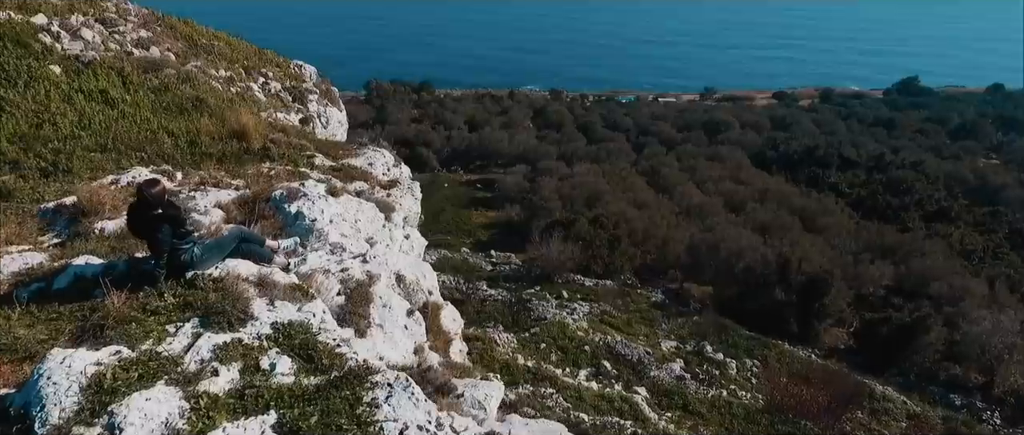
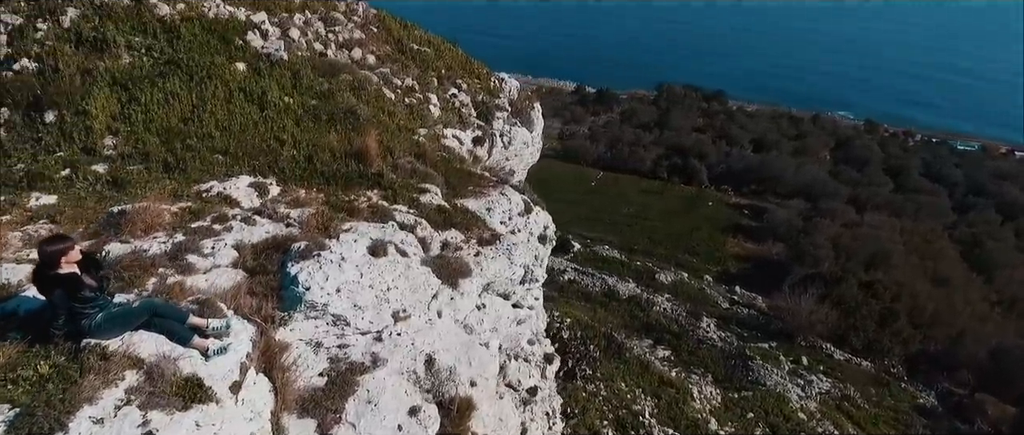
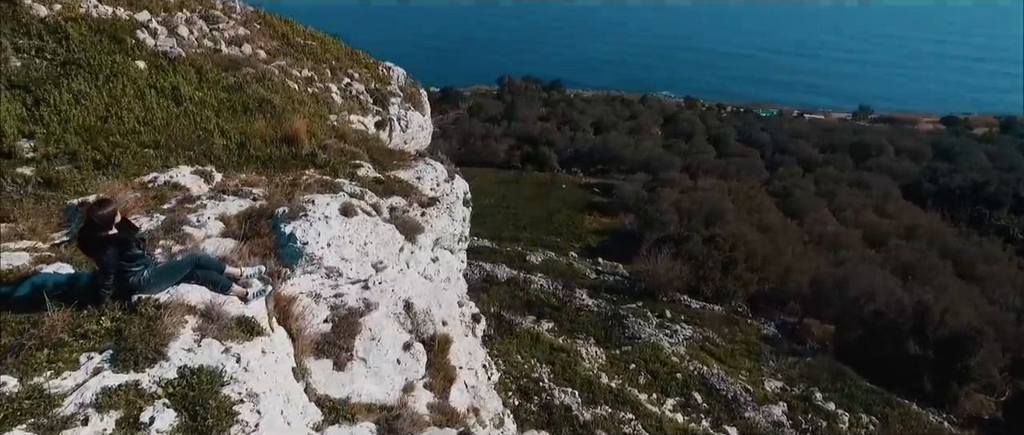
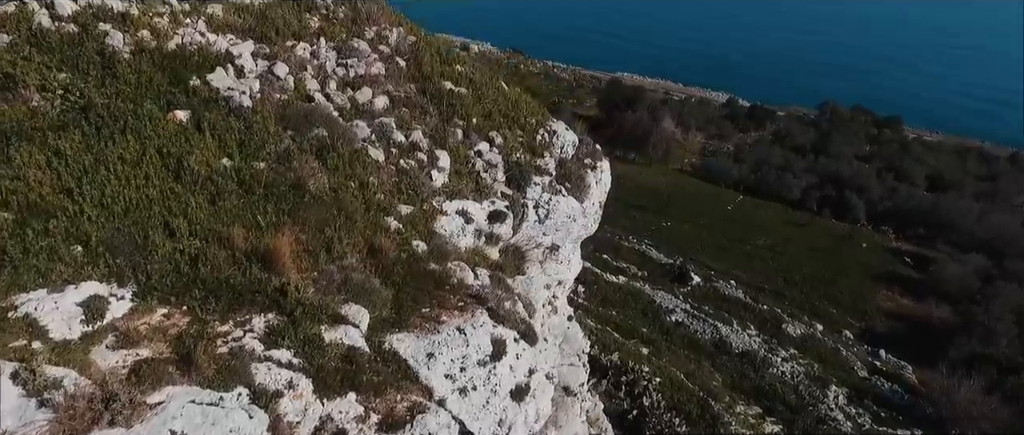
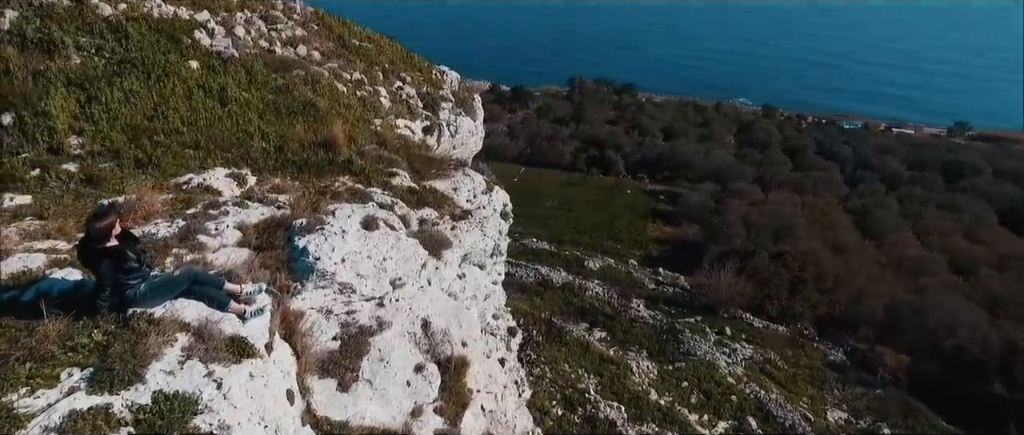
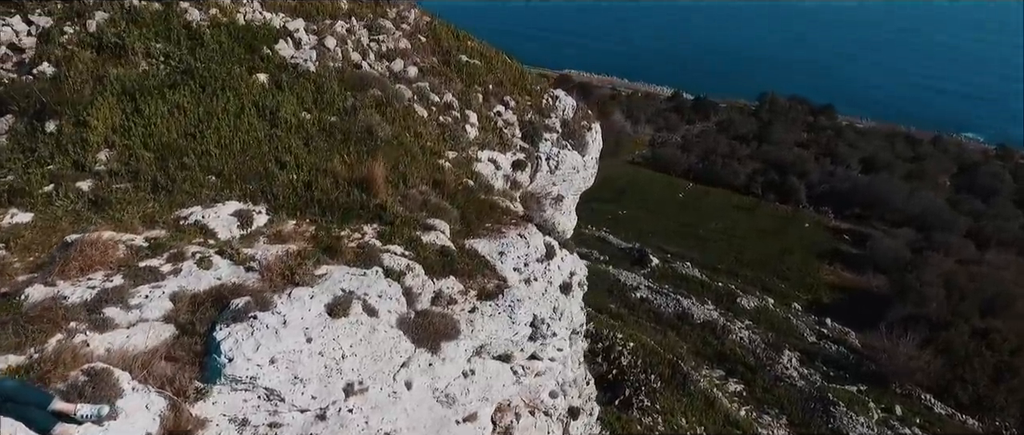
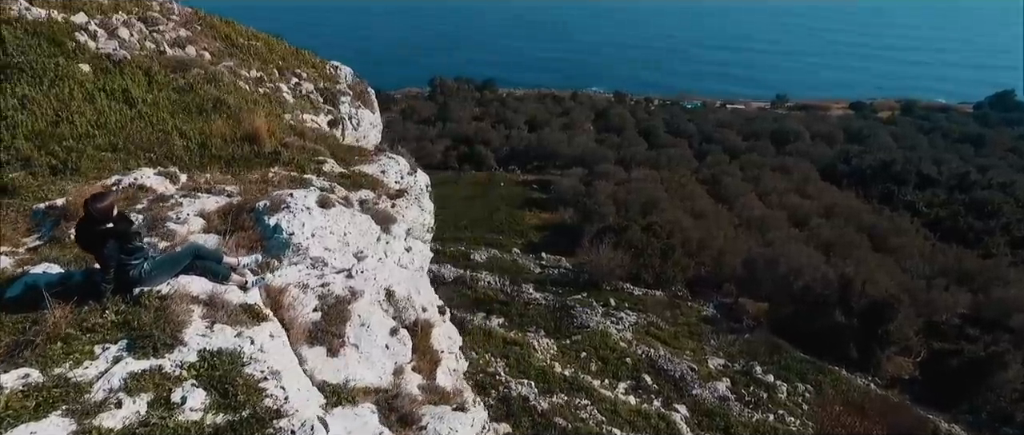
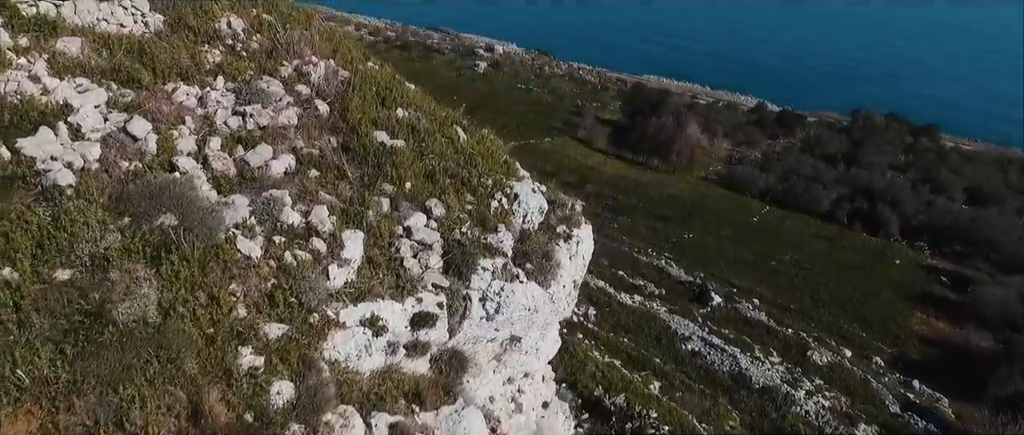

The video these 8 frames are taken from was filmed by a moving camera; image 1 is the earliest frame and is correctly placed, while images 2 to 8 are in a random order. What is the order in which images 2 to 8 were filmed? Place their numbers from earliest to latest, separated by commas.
7, 3, 5, 2, 6, 4, 8
